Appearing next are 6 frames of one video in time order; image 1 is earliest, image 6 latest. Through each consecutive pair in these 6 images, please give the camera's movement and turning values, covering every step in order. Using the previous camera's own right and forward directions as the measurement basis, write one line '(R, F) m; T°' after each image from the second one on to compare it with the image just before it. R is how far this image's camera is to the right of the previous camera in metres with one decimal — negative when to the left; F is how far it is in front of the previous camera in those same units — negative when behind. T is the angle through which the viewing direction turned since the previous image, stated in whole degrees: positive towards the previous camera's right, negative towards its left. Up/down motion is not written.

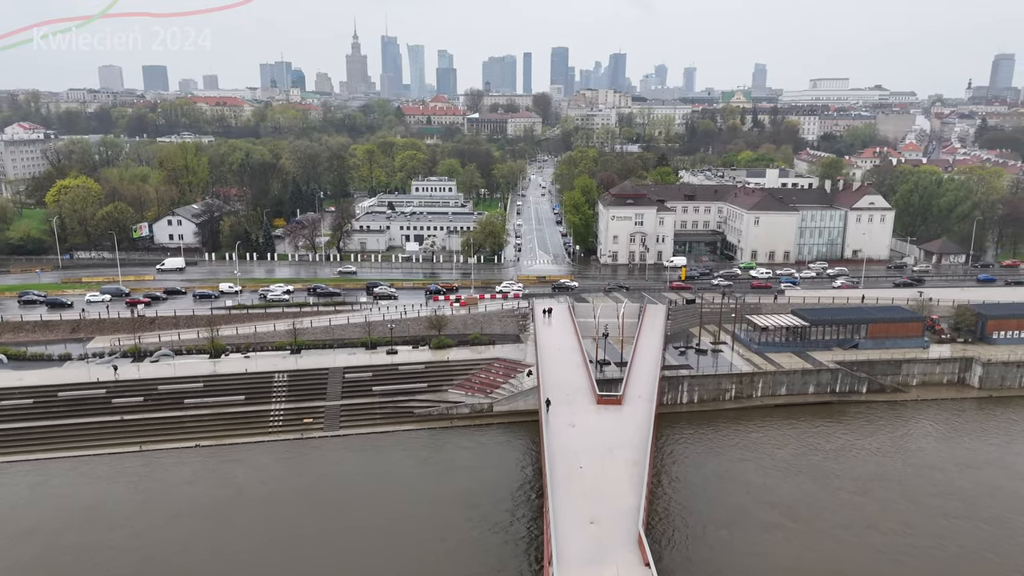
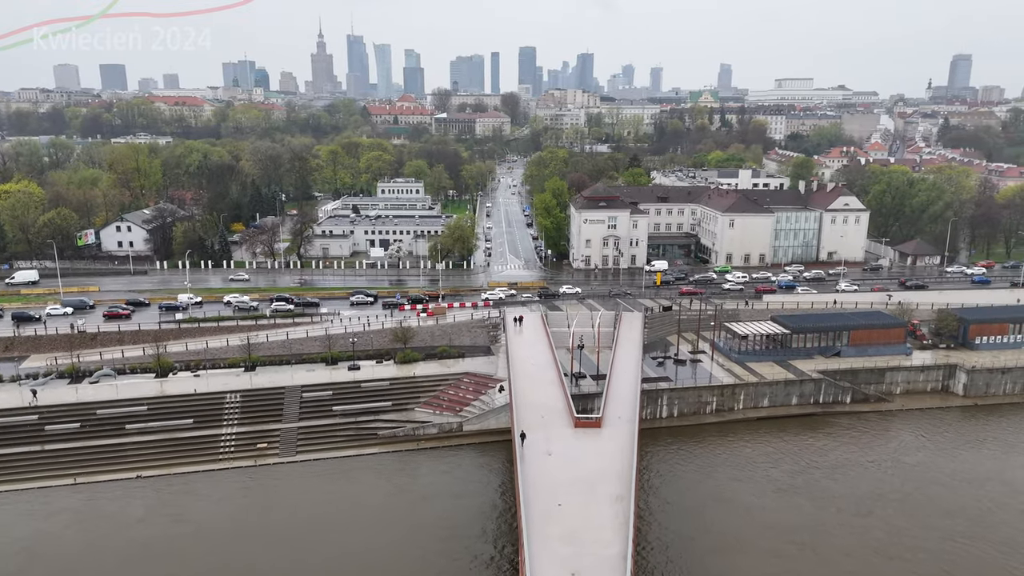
(+0.1, +2.2) m; +2°
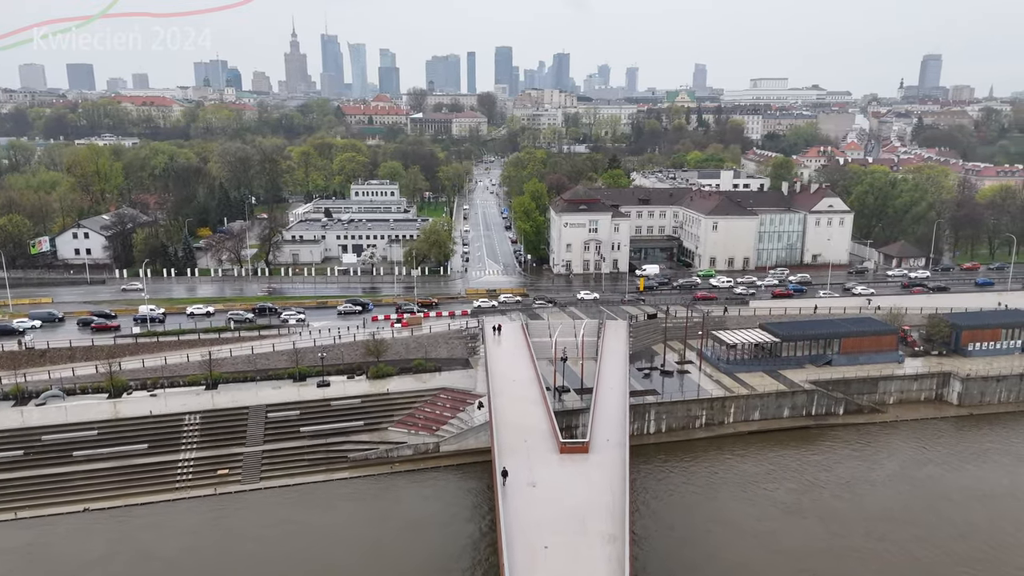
(0.0, +2.0) m; +2°
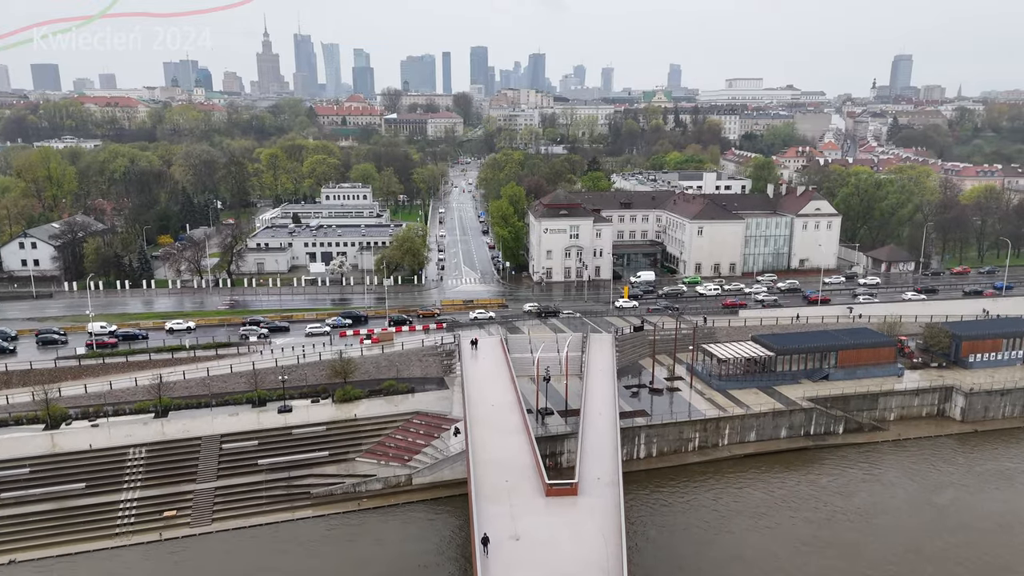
(0.0, +2.7) m; +2°
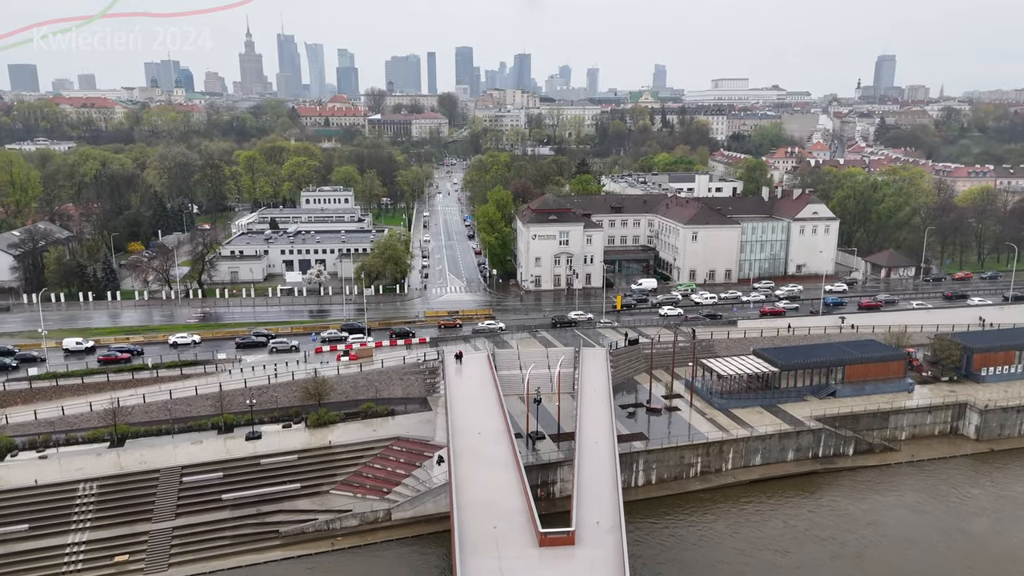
(0.0, +2.5) m; +1°
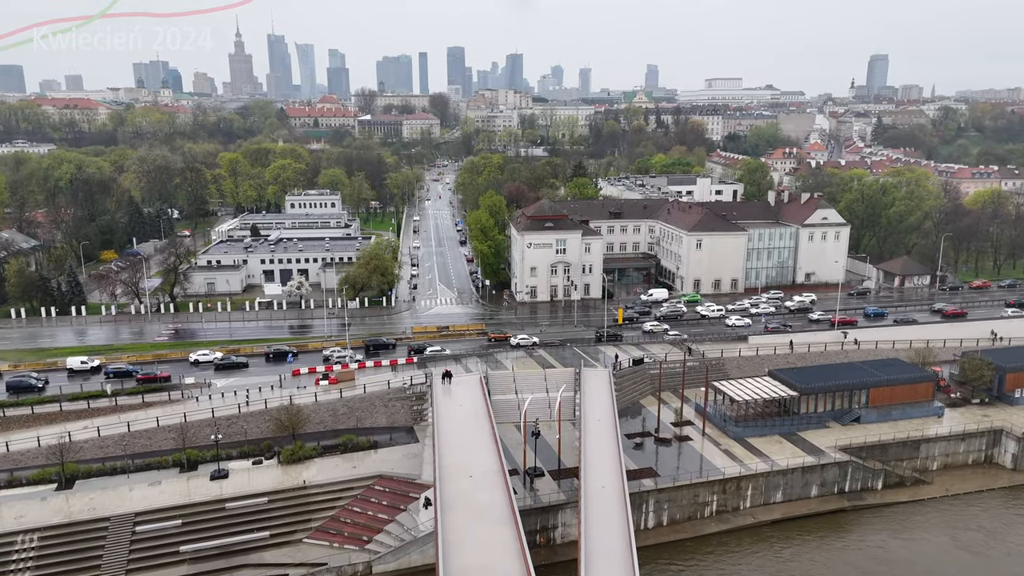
(-0.1, +3.1) m; +1°
